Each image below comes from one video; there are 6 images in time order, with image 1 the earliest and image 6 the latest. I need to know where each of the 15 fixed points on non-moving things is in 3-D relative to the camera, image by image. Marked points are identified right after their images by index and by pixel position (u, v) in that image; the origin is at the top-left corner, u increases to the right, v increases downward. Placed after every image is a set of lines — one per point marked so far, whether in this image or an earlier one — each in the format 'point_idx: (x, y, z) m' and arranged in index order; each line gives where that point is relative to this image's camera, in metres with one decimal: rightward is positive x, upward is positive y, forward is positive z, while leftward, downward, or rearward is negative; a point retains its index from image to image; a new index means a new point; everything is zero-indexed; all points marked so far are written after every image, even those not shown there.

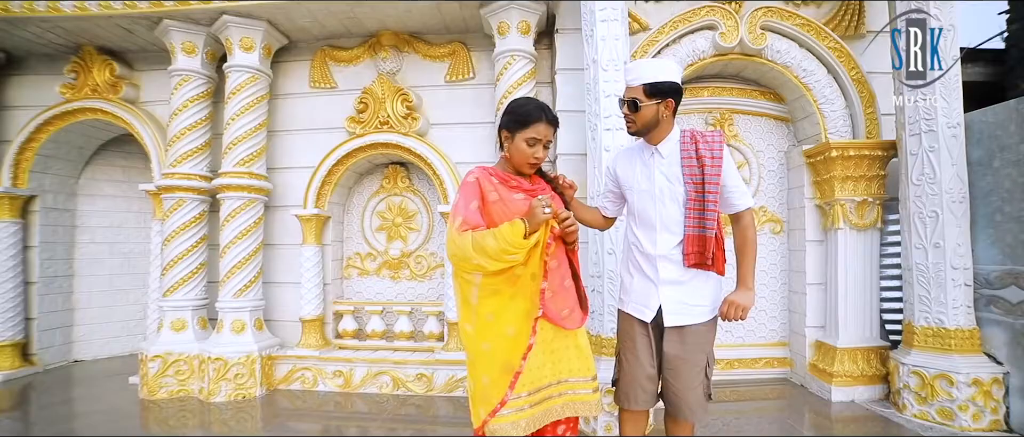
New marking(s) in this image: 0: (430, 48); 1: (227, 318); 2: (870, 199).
0: (-0.6, +1.3, +3.6) m
1: (-2.0, -0.7, +3.3) m
2: (+2.4, +0.1, +3.2) m
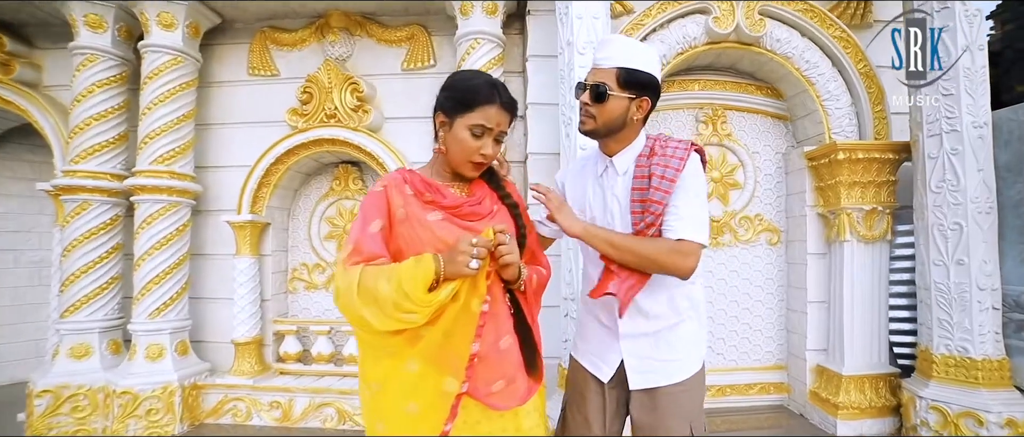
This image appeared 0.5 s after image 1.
0: (-0.8, +1.2, +3.2) m
1: (-2.2, -0.7, +2.8) m
2: (+2.2, +0.1, +2.9) m
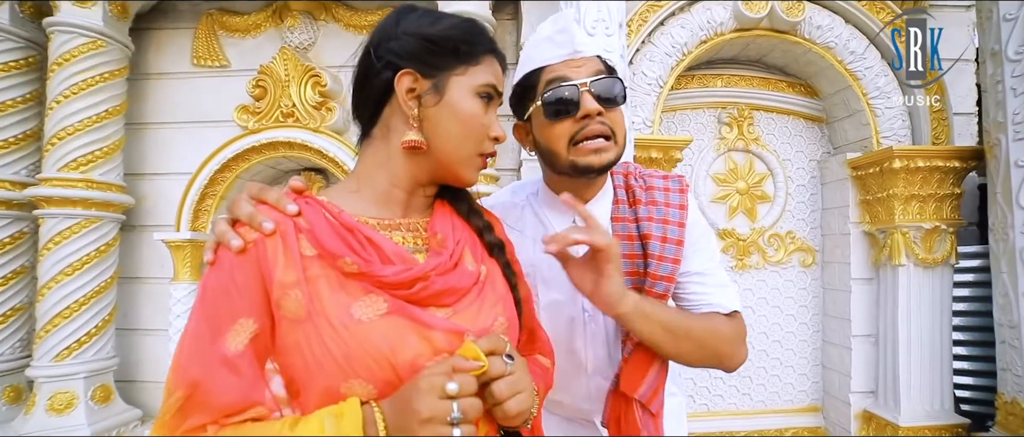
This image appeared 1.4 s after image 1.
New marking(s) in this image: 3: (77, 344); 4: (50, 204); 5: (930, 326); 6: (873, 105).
0: (-0.9, +1.1, +2.7) m
1: (-2.2, -0.8, +2.3) m
2: (+2.1, 0.0, +2.4) m
3: (-2.1, -0.6, +2.4) m
4: (-2.2, +0.1, +2.3) m
5: (+2.1, -0.5, +2.5) m
6: (+1.9, +0.6, +2.6) m
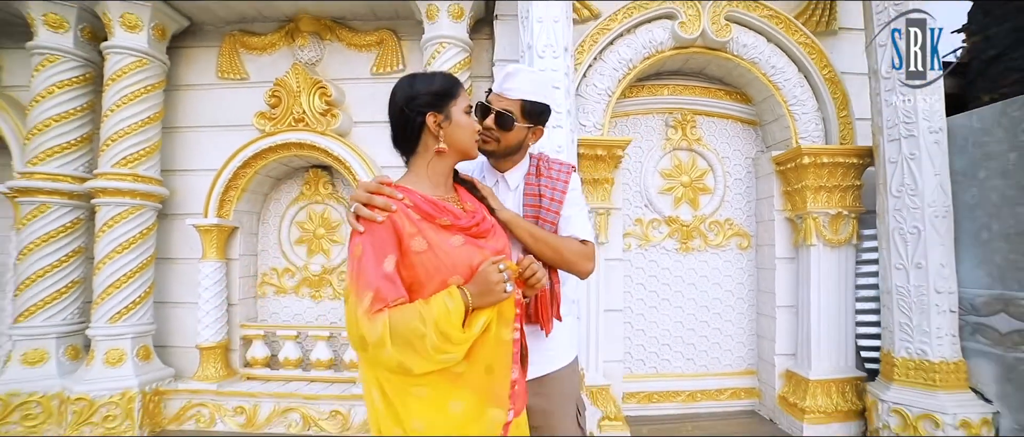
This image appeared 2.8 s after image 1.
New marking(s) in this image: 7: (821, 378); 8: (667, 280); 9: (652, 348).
0: (-1.0, +1.2, +3.2) m
1: (-2.4, -0.7, +2.8) m
2: (+2.0, 0.0, +2.9) m
3: (-2.3, -0.5, +2.9) m
4: (-2.4, +0.1, +2.8) m
5: (+2.0, -0.5, +2.9) m
6: (+1.8, +0.7, +3.0) m
7: (+1.8, -0.9, +2.9) m
8: (+1.0, -0.4, +3.3) m
9: (+0.9, -0.9, +3.3) m
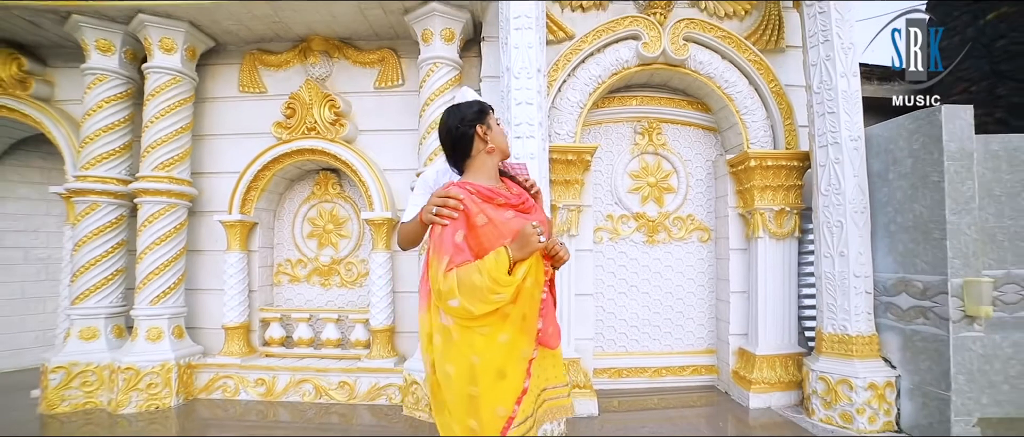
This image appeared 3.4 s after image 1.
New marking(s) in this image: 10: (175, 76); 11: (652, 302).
0: (-1.1, +1.2, +3.6) m
1: (-2.5, -0.7, +3.2) m
2: (+1.9, +0.1, +3.3) m
3: (-2.4, -0.5, +3.3) m
4: (-2.5, +0.2, +3.3) m
5: (+1.9, -0.4, +3.4) m
6: (+1.6, +0.7, +3.4) m
7: (+1.7, -0.9, +3.3) m
8: (+0.9, -0.4, +3.7) m
9: (+0.8, -0.8, +3.7) m
10: (-2.3, +1.0, +3.3) m
11: (+1.1, -0.6, +3.7) m
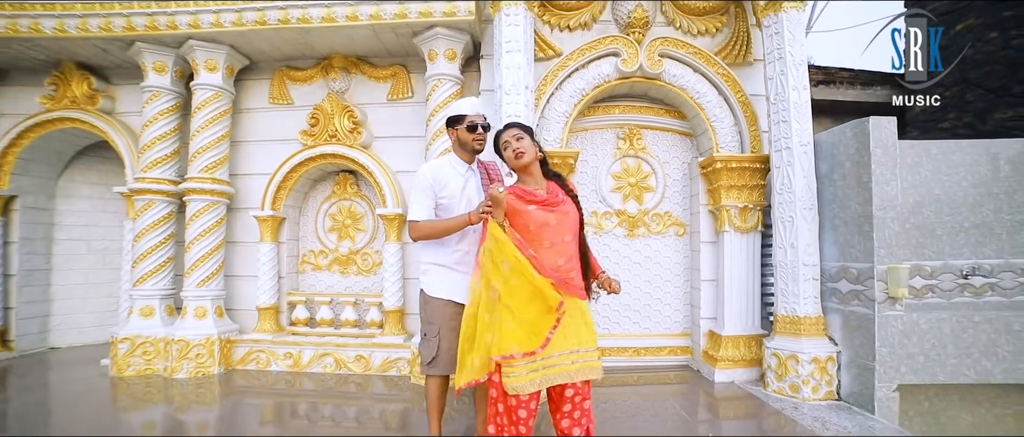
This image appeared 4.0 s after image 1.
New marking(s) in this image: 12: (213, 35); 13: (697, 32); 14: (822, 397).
0: (-1.2, +1.3, +4.1) m
1: (-2.5, -0.7, +3.8) m
2: (+1.8, +0.1, +3.7) m
3: (-2.4, -0.5, +3.9) m
4: (-2.5, +0.2, +3.8) m
5: (+1.8, -0.4, +3.8) m
6: (+1.6, +0.7, +3.9) m
7: (+1.7, -0.9, +3.7) m
8: (+0.9, -0.4, +4.1) m
9: (+0.8, -0.8, +4.1) m
10: (-2.4, +1.0, +3.9) m
11: (+1.0, -0.6, +4.2) m
12: (-2.2, +1.4, +3.6) m
13: (+1.5, +1.5, +3.9) m
14: (+2.0, -1.2, +3.2) m
